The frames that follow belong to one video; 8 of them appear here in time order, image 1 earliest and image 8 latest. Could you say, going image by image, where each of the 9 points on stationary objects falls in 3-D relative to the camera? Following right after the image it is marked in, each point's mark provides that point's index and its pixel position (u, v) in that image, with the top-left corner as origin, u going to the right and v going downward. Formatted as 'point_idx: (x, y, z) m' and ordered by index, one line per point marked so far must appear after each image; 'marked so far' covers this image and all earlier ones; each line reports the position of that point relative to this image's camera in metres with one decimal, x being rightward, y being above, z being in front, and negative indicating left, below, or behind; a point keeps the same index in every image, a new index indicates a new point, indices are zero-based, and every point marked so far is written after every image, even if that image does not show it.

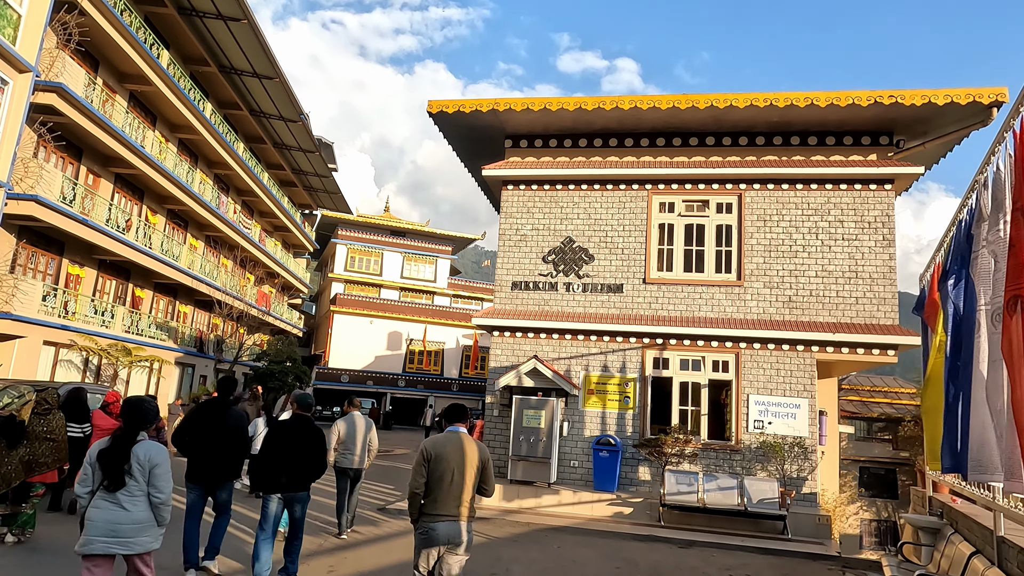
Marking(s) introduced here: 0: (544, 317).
0: (+0.6, -0.6, +12.7) m
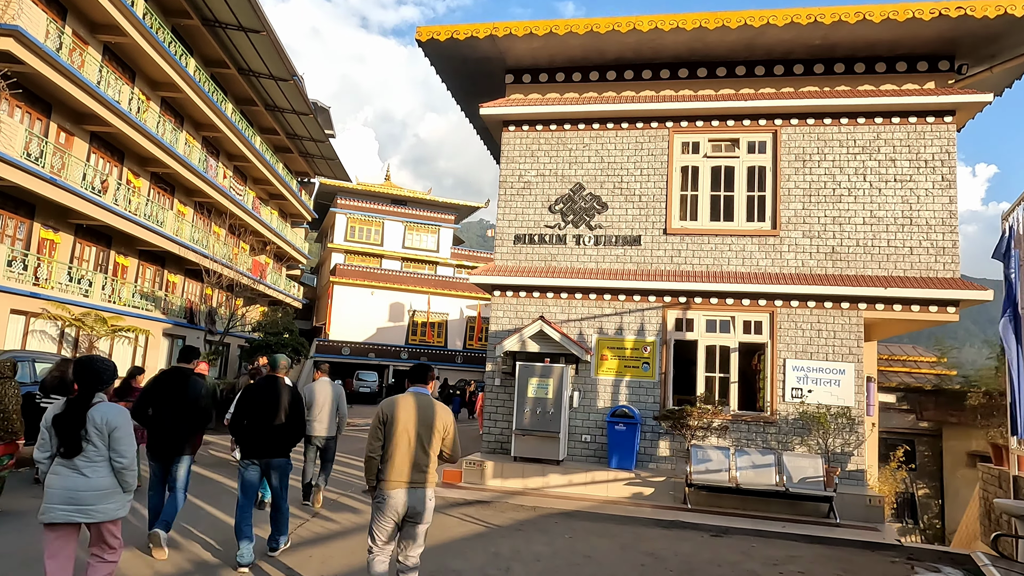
0: (+0.7, +0.2, +11.2) m
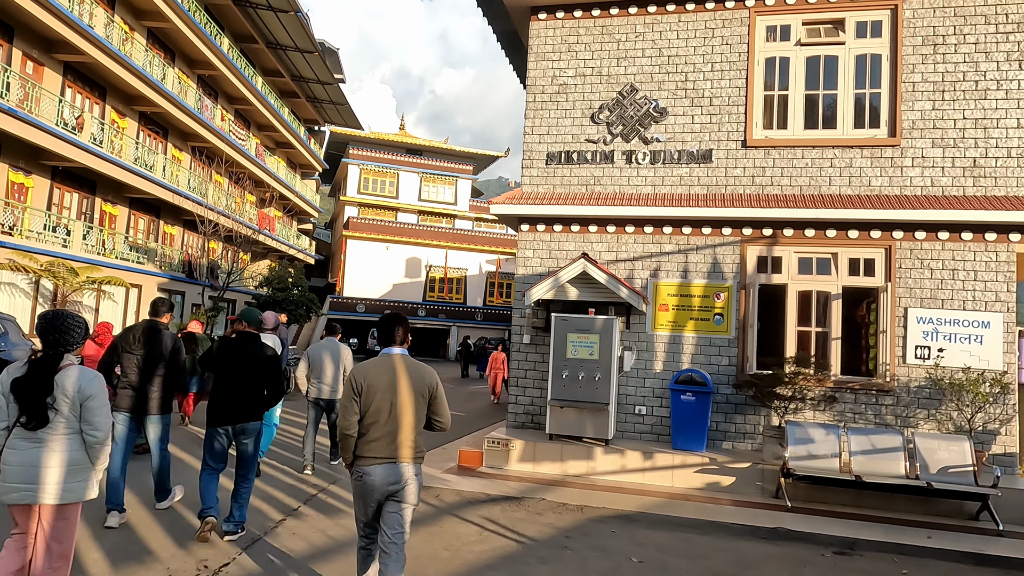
0: (+1.1, +1.1, +8.7) m
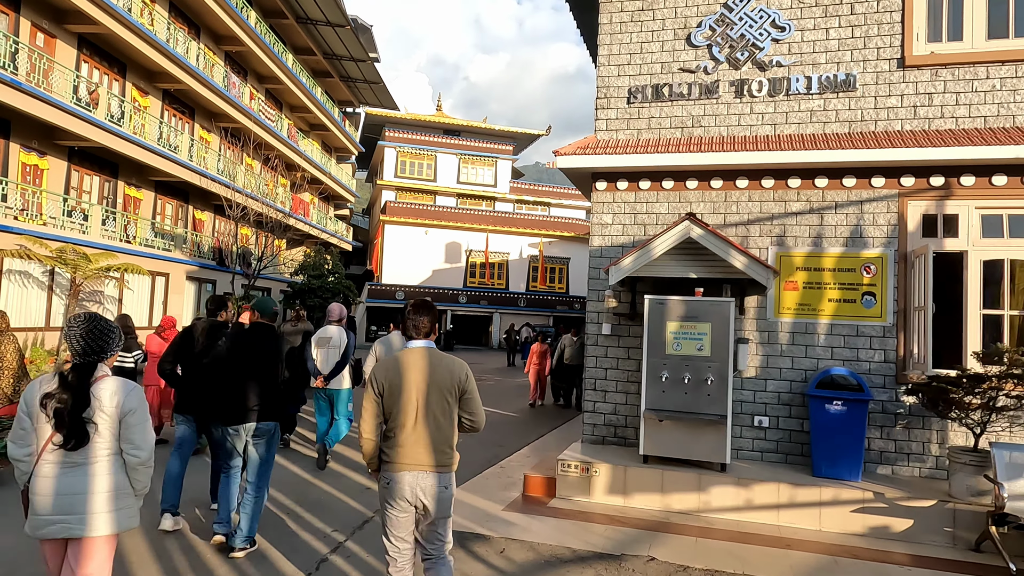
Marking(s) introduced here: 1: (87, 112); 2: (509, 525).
0: (+1.8, +1.4, +6.6) m
1: (-11.4, +4.7, +17.7) m
2: (0.0, -1.9, +5.4) m
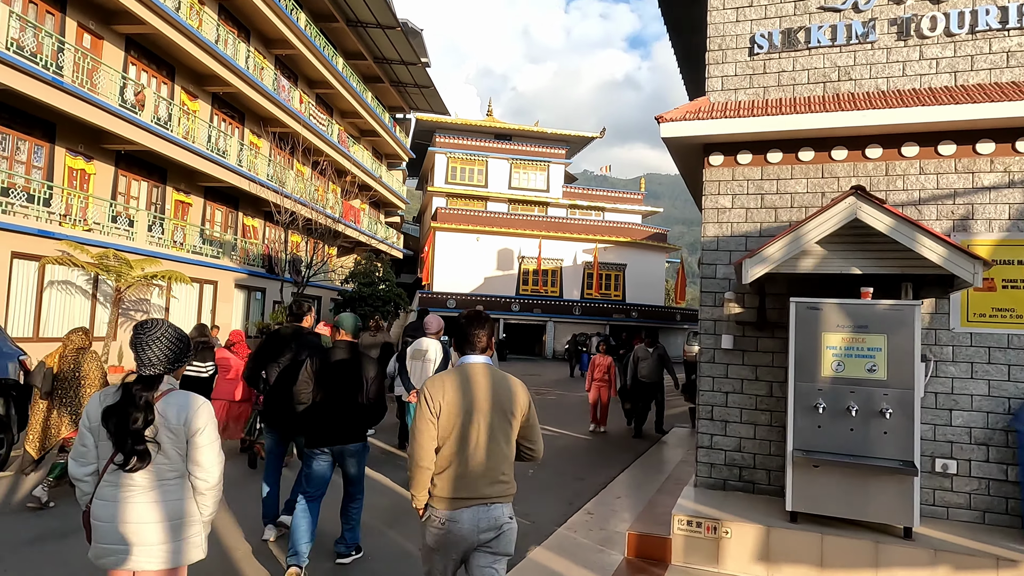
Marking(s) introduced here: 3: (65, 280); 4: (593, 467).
0: (+2.6, +1.4, +5.1) m
1: (-9.8, +4.5, +17.1) m
2: (+0.6, -1.9, +3.9) m
3: (-10.1, +0.2, +15.0) m
4: (+1.0, -2.2, +8.3) m
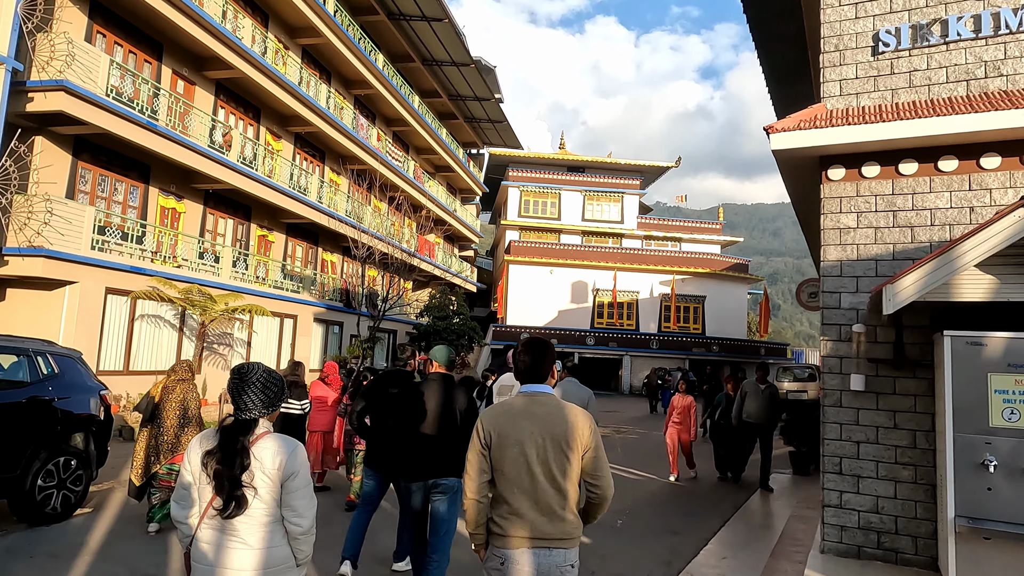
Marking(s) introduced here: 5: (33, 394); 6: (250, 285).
0: (+3.2, +1.2, +4.3) m
1: (-7.8, +3.6, +17.8) m
2: (+1.2, -2.1, +3.2) m
3: (-8.3, -0.6, +15.4) m
4: (+2.0, -2.6, +7.5) m
5: (-4.6, -1.0, +6.4) m
6: (-7.5, +0.1, +19.1) m
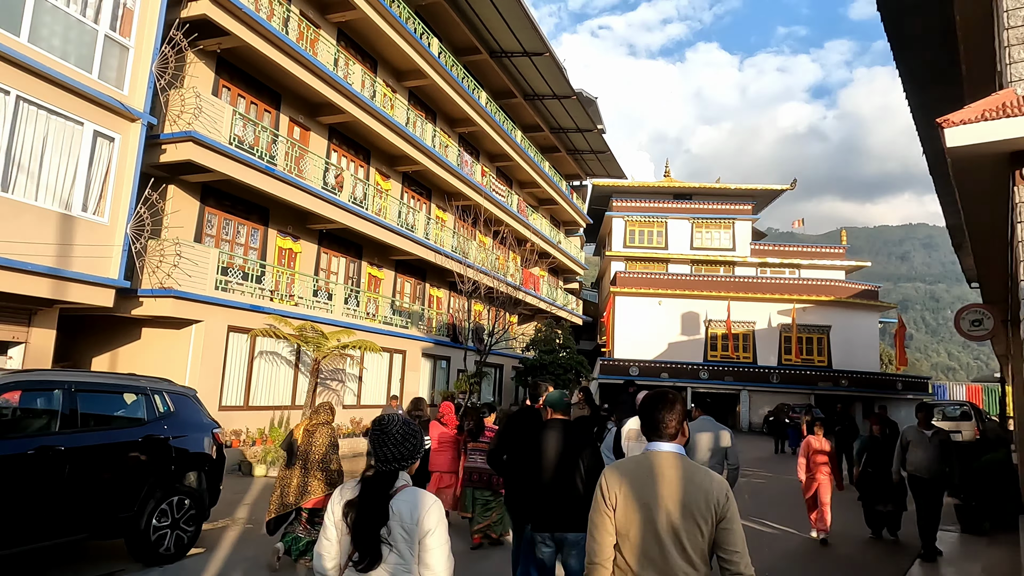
0: (+3.8, +1.1, +3.3) m
1: (-5.0, +2.6, +18.4) m
2: (+1.7, -2.2, +2.4) m
3: (-5.8, -1.5, +16.0) m
4: (+3.2, -2.9, +6.4) m
5: (-3.5, -1.4, +6.5) m
6: (-4.4, -1.0, +19.5) m
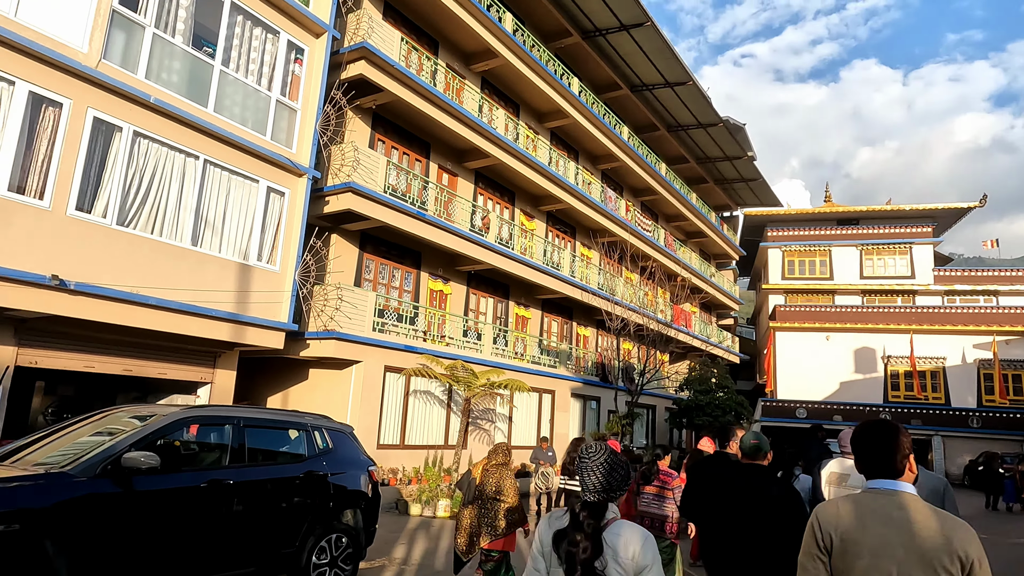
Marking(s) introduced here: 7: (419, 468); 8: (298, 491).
0: (+4.4, +1.2, +2.1) m
1: (-0.9, +1.4, +18.8) m
2: (+2.2, -2.1, +1.4) m
3: (-2.1, -2.5, +16.3) m
4: (+4.6, -3.0, +5.0) m
5: (-2.0, -1.8, +6.6) m
6: (-0.1, -2.1, +19.5) m
7: (-2.2, -4.2, +15.5) m
8: (-2.1, -1.9, +6.4) m
